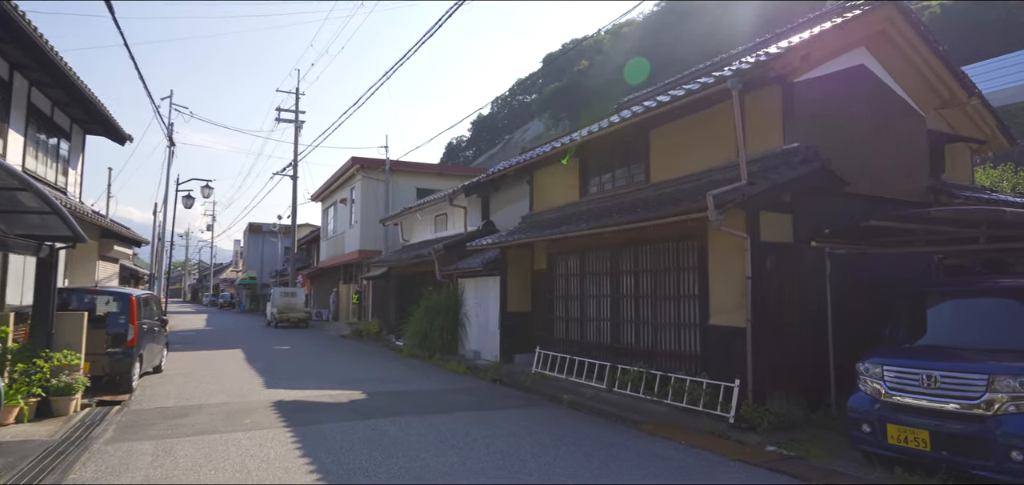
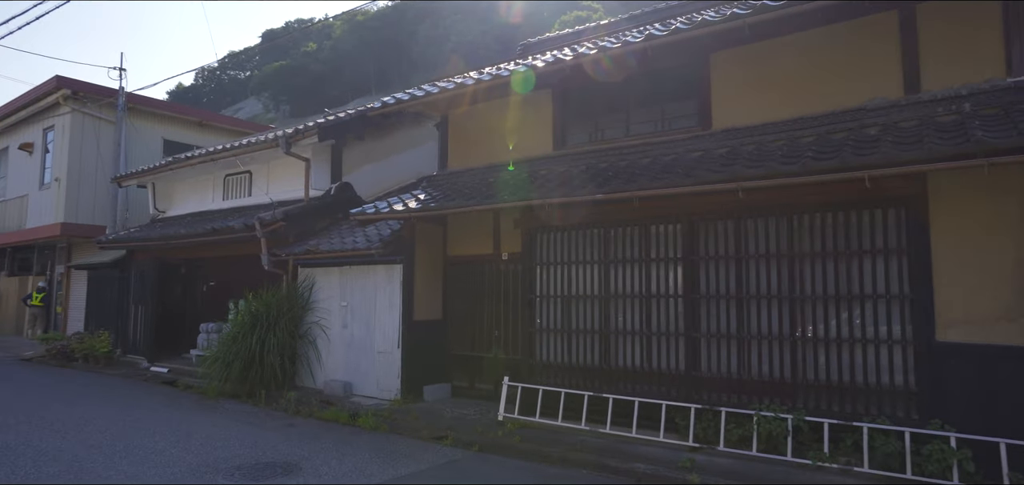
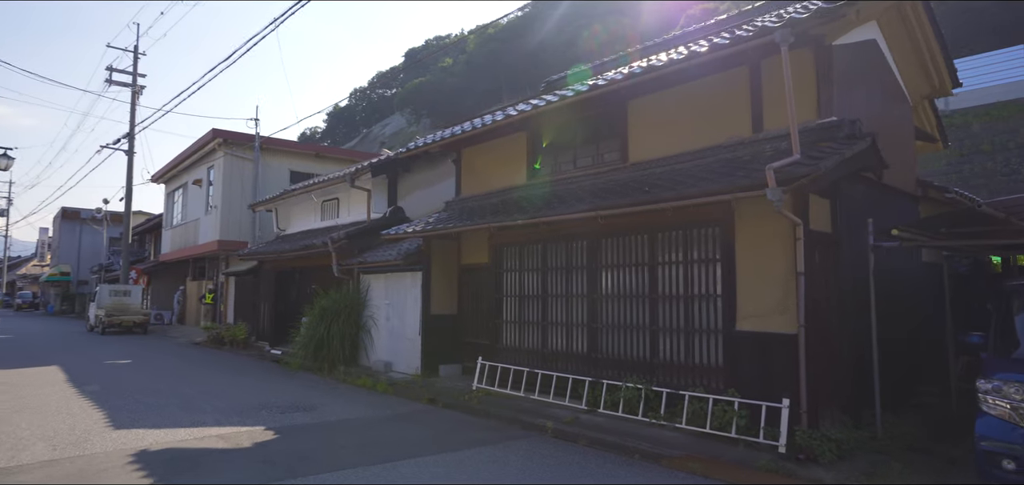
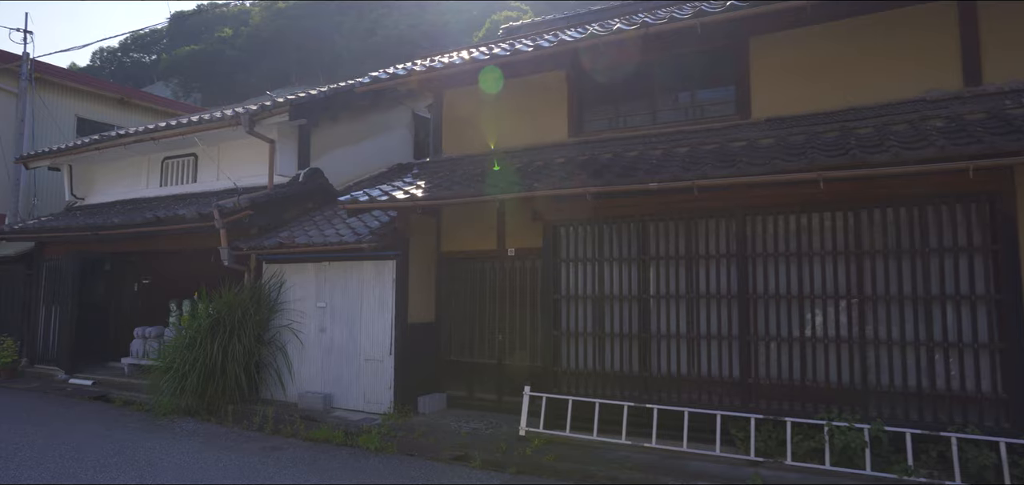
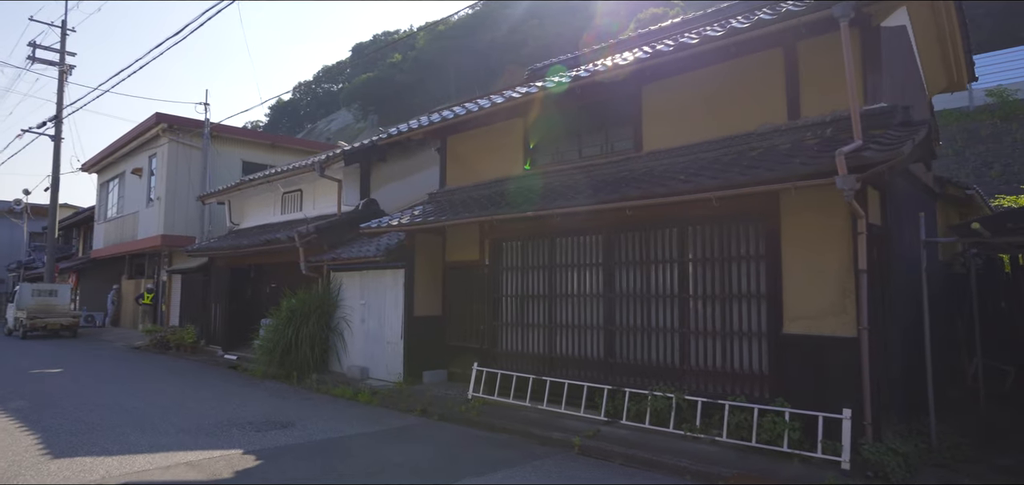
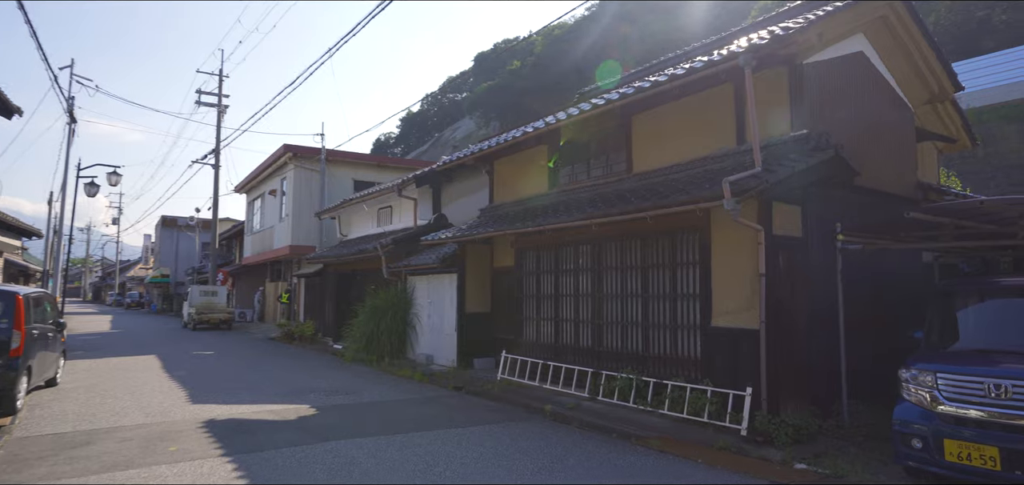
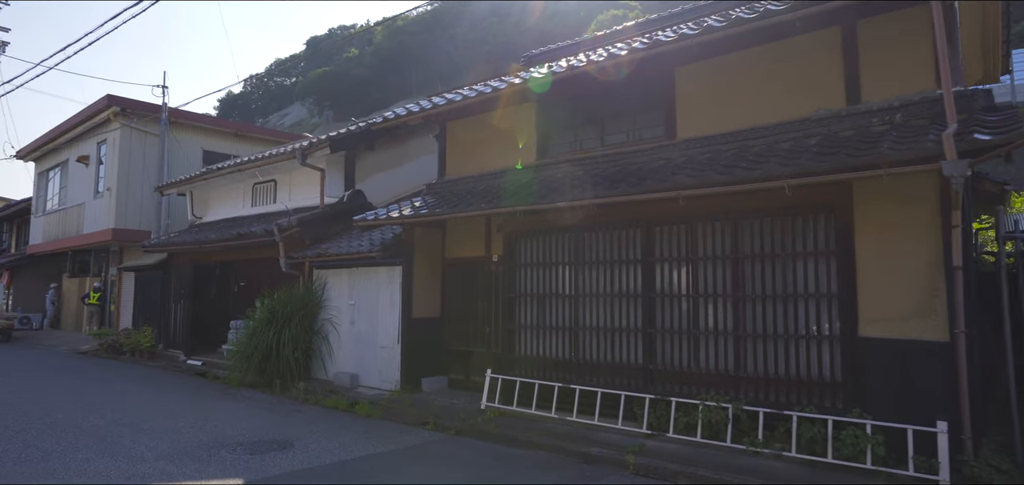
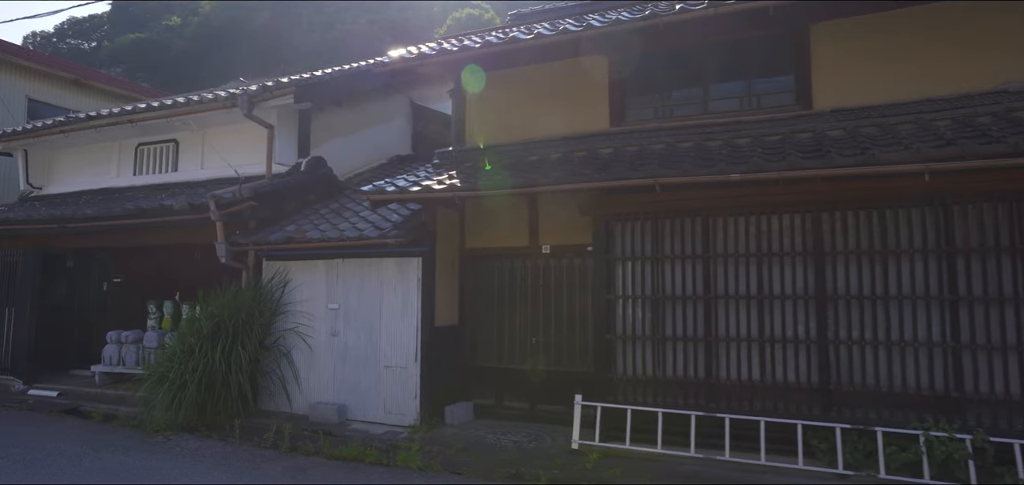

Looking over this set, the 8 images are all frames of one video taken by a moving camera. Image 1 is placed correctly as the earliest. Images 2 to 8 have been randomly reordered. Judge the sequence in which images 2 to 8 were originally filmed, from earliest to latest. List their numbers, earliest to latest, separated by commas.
6, 3, 5, 7, 2, 4, 8
